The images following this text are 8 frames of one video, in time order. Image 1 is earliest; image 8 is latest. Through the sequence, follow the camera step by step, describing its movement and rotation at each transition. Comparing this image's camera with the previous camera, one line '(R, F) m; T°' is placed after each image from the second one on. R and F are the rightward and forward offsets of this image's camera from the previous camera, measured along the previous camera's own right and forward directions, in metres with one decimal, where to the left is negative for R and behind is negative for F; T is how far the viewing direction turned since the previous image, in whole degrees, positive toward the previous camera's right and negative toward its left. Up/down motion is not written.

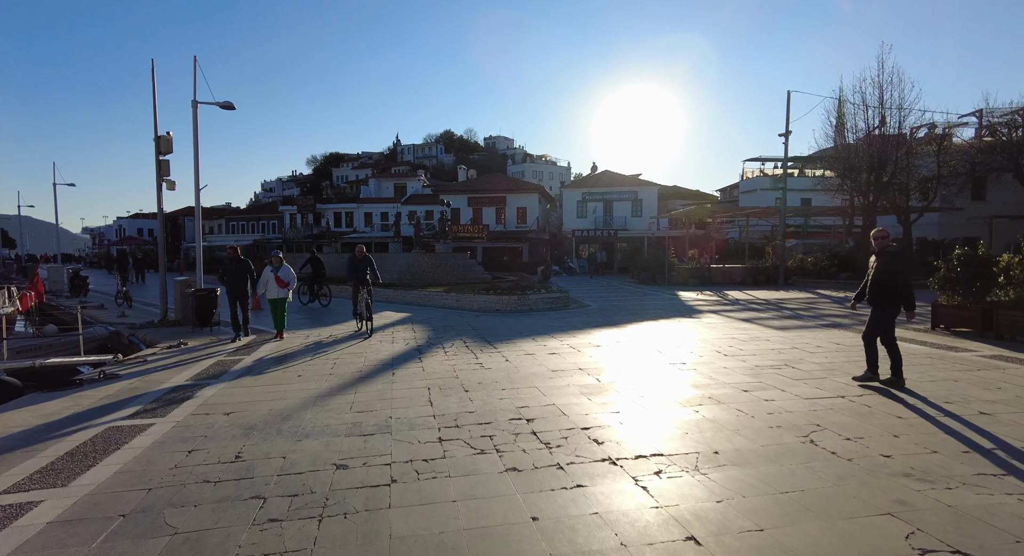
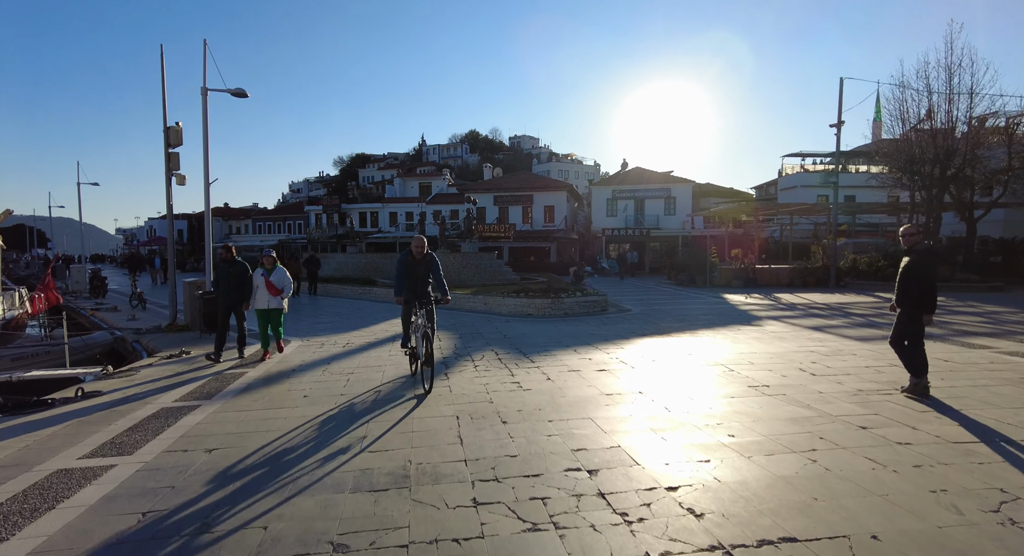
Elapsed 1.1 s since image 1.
(-0.2, +1.2) m; -3°
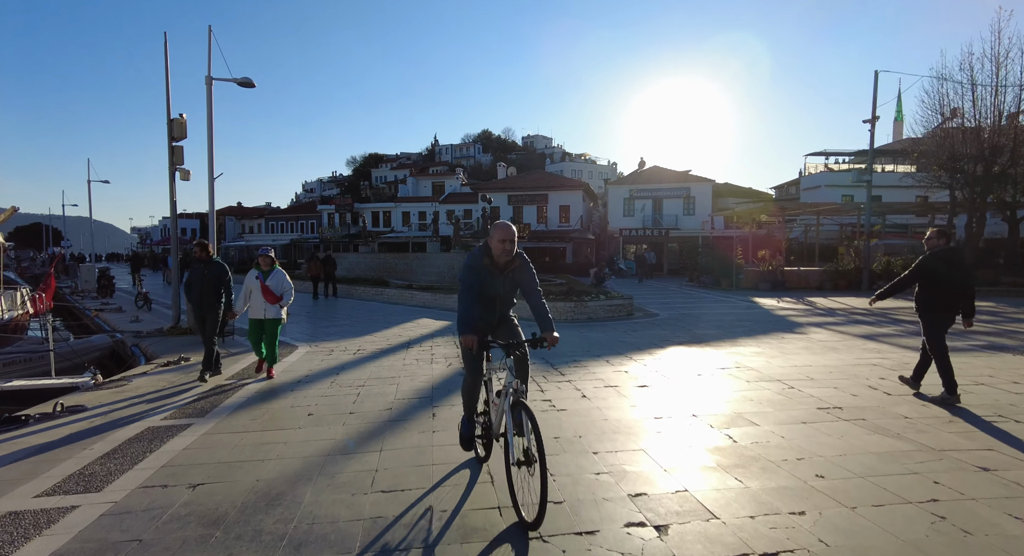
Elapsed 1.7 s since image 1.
(-0.2, +0.8) m; -1°
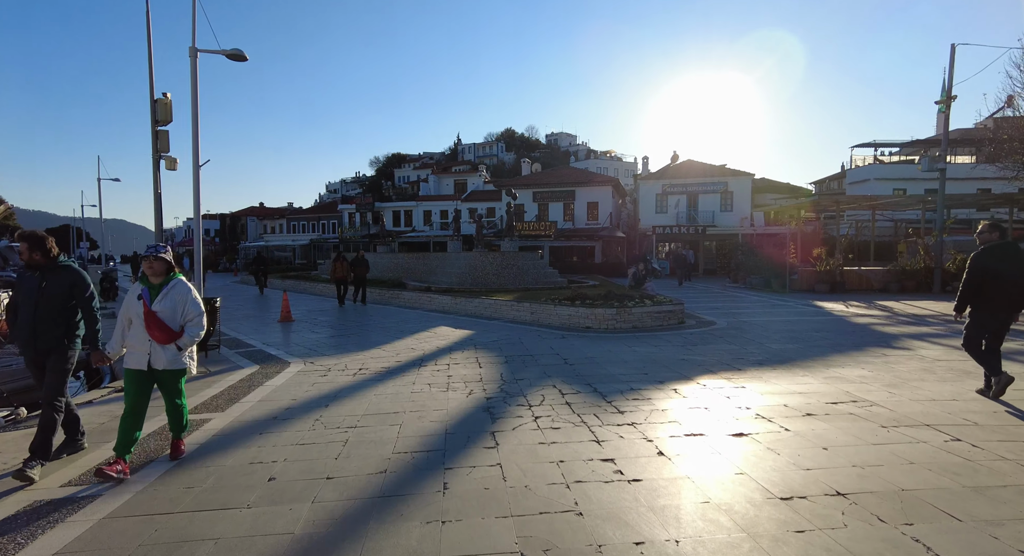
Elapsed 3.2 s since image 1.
(-0.2, +1.8) m; -2°
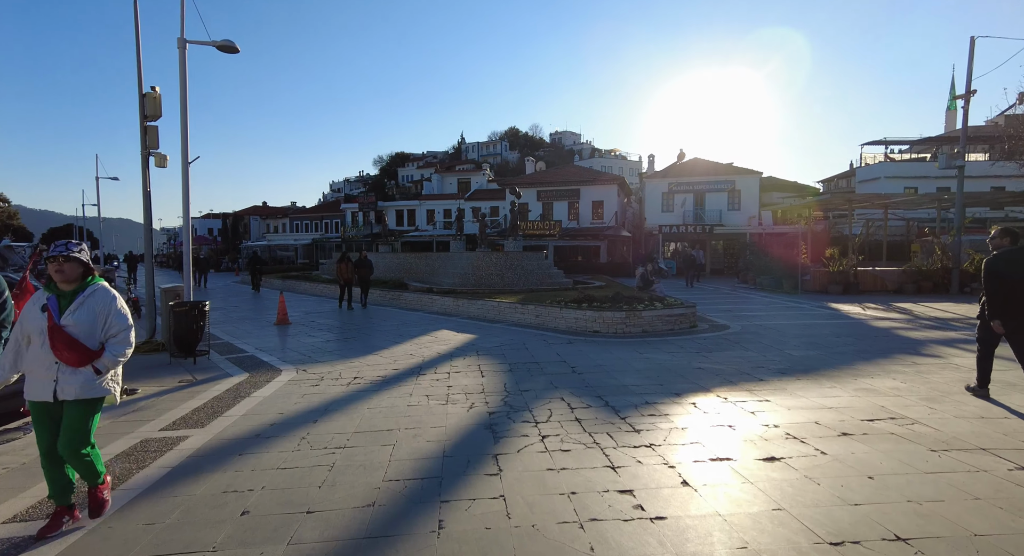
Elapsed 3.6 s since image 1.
(0.0, +0.5) m; 0°
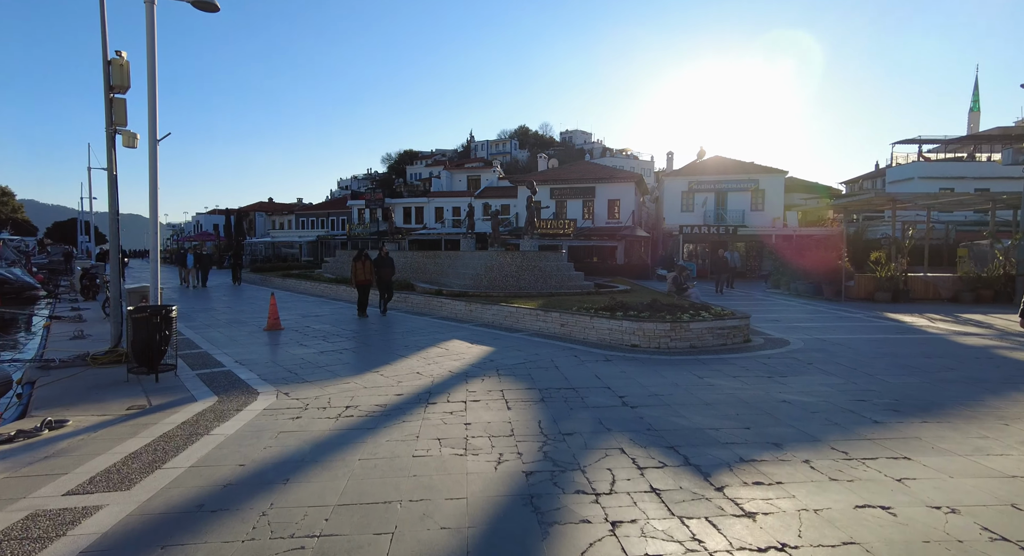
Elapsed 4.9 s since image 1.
(-0.3, +1.6) m; -1°
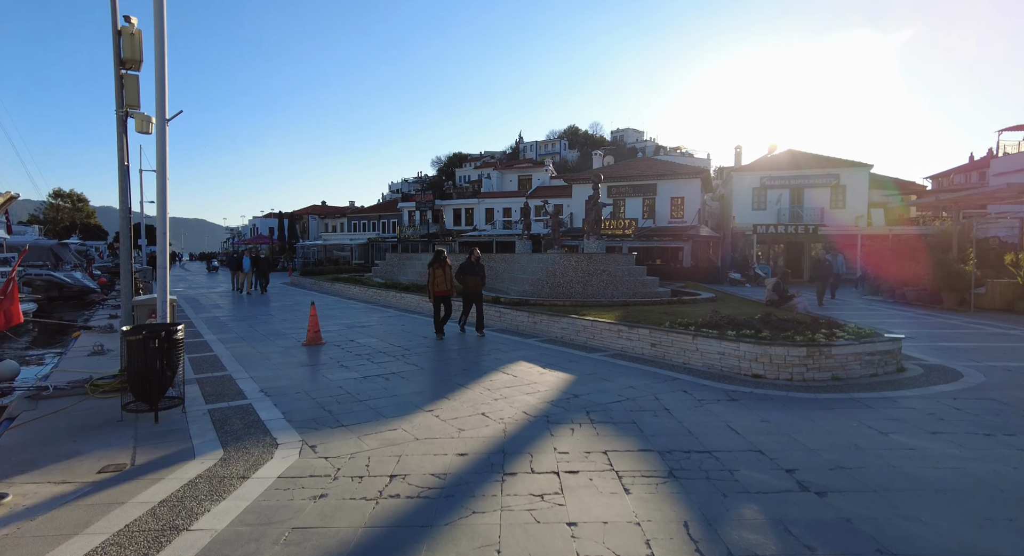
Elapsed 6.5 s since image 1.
(-0.5, +1.8) m; -5°
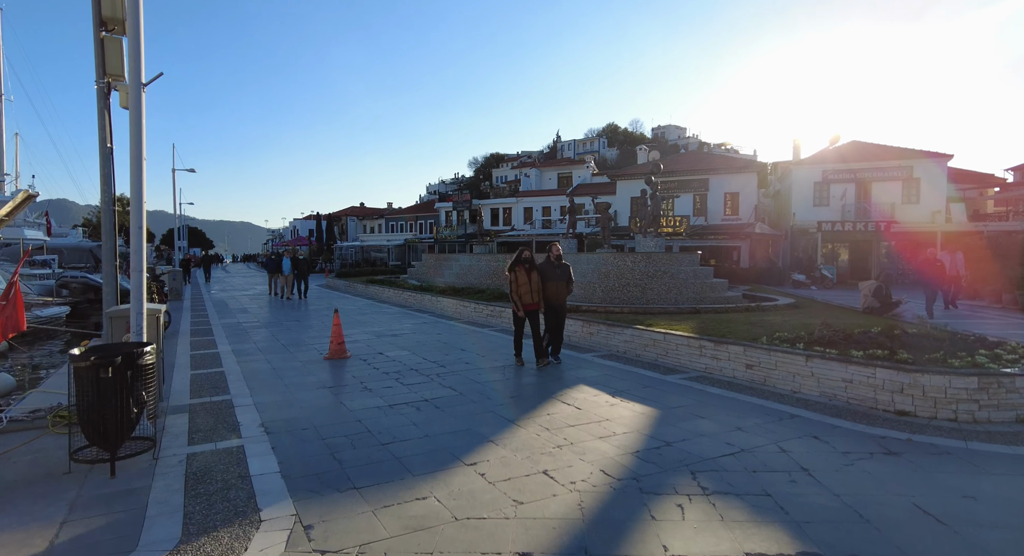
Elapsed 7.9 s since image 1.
(-0.3, +1.6) m; -4°
